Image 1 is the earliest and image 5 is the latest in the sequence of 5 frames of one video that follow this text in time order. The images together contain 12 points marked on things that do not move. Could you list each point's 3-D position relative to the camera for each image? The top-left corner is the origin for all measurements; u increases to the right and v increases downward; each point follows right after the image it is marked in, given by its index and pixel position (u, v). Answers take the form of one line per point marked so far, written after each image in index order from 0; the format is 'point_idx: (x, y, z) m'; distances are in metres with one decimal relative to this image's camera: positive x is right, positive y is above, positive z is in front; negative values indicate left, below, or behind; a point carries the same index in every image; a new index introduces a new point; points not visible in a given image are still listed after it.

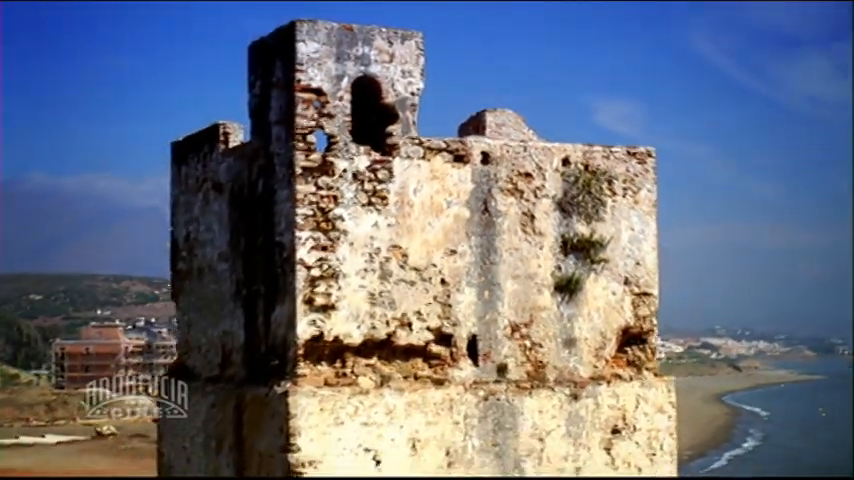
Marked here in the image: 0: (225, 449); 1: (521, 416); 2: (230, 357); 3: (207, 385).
0: (-1.6, -1.6, +12.8) m
1: (+0.7, -1.3, +12.4) m
2: (-1.6, -0.9, +13.0) m
3: (-1.8, -1.2, +13.4) m
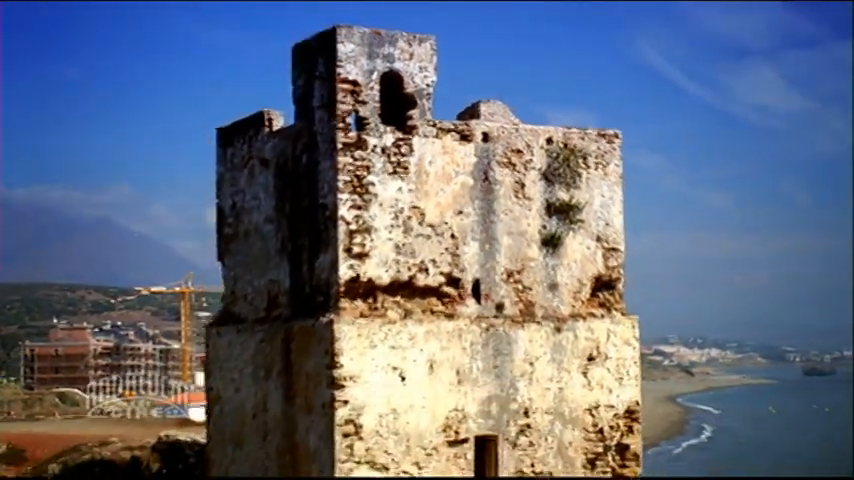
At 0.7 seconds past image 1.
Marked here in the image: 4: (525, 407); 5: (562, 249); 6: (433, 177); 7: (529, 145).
0: (-1.5, -1.3, +15.7) m
1: (+0.8, -1.0, +15.4) m
2: (-1.5, -0.6, +15.9) m
3: (-1.7, -0.9, +16.3) m
4: (+0.9, -1.6, +15.4) m
5: (+1.3, -0.1, +15.9) m
6: (+0.1, +0.6, +15.1) m
7: (+1.0, +0.9, +15.8) m
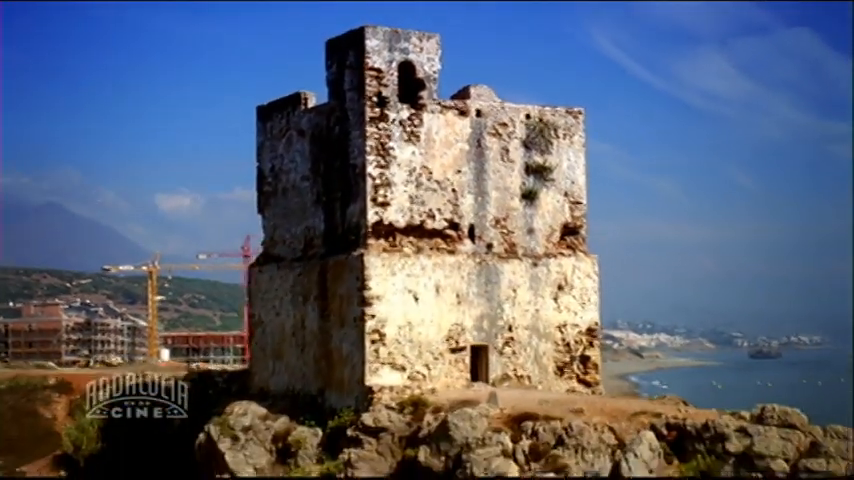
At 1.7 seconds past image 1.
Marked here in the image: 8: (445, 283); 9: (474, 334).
0: (-1.4, -0.7, +19.9) m
1: (+0.9, -0.4, +19.6) m
2: (-1.4, 0.0, +20.1) m
3: (-1.7, -0.3, +20.5) m
4: (+1.0, -1.0, +19.7) m
5: (+1.4, +0.5, +20.2) m
6: (+0.1, +1.1, +19.3) m
7: (+1.1, +1.5, +20.0) m
8: (+0.2, -0.5, +19.1) m
9: (+0.6, -1.1, +19.3) m
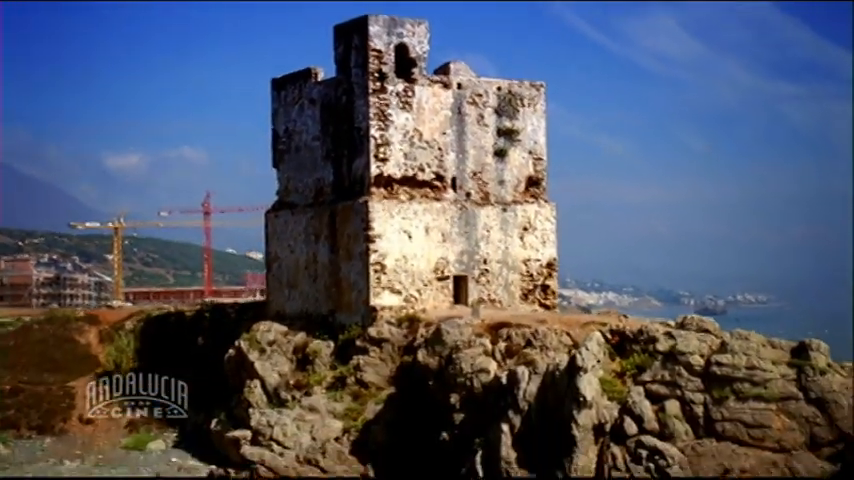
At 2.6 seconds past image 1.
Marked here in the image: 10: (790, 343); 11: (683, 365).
0: (-1.6, 0.0, +24.2) m
1: (+0.8, +0.3, +24.1) m
2: (-1.6, +0.7, +24.5) m
3: (-1.9, +0.5, +24.8) m
4: (+0.9, -0.3, +24.1) m
5: (+1.2, +1.2, +24.6) m
6: (0.0, +1.9, +23.7) m
7: (+0.9, +2.3, +24.4) m
8: (+0.1, +0.2, +23.5) m
9: (+0.4, -0.4, +23.8) m
10: (+4.6, -1.3, +20.3) m
11: (+3.1, -1.5, +19.7) m
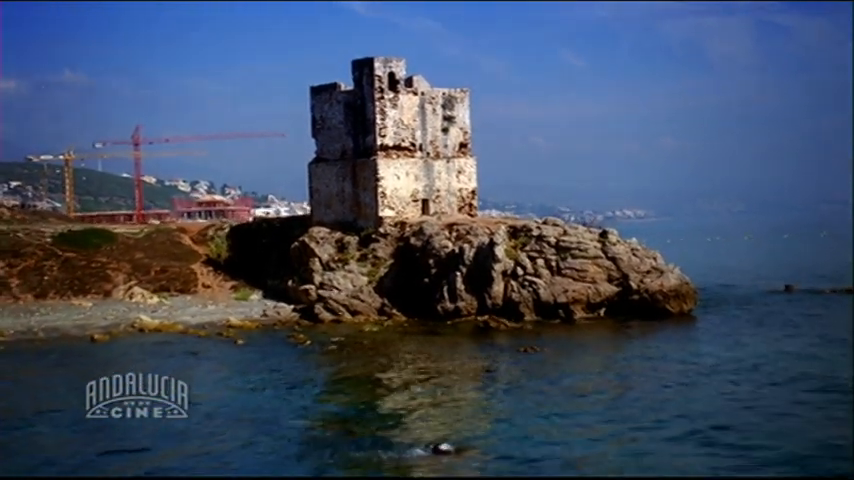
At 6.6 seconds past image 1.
0: (-2.2, +1.6, +43.5) m
1: (+0.2, +2.0, +43.5) m
2: (-2.2, +2.4, +43.7) m
3: (-2.5, +2.1, +44.0) m
4: (+0.3, +1.4, +43.5) m
5: (+0.6, +2.9, +44.0) m
6: (-0.6, +3.5, +43.0) m
7: (+0.3, +3.9, +43.7) m
8: (-0.4, +1.8, +42.9) m
9: (-0.1, +1.2, +43.2) m
10: (+4.3, +0.2, +40.1) m
11: (+2.9, 0.0, +39.3) m
